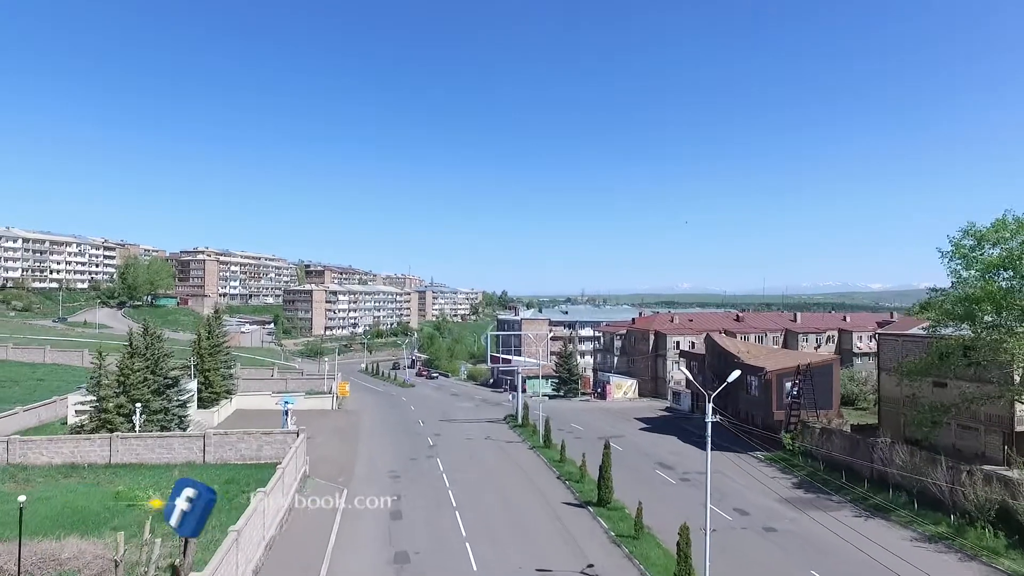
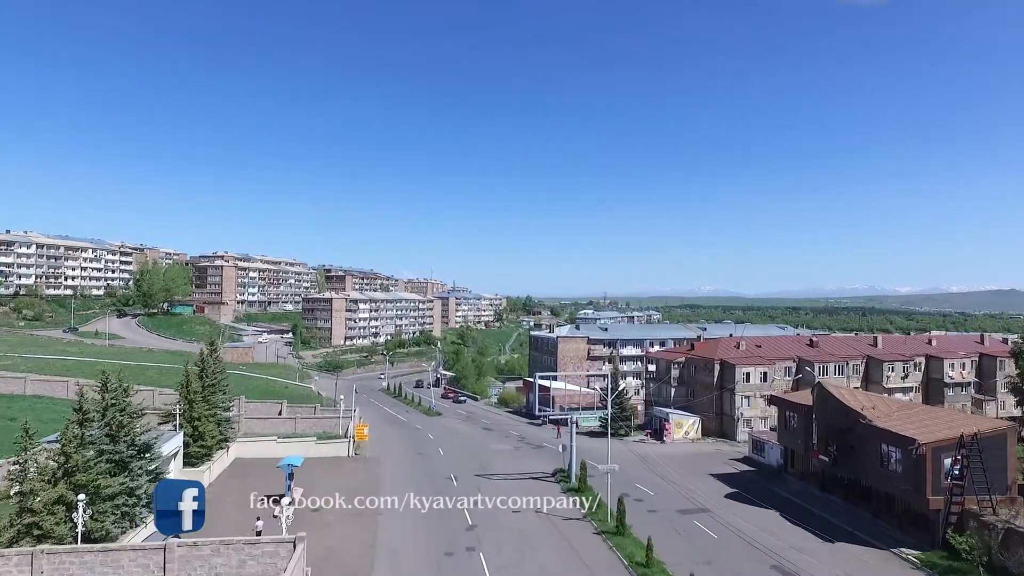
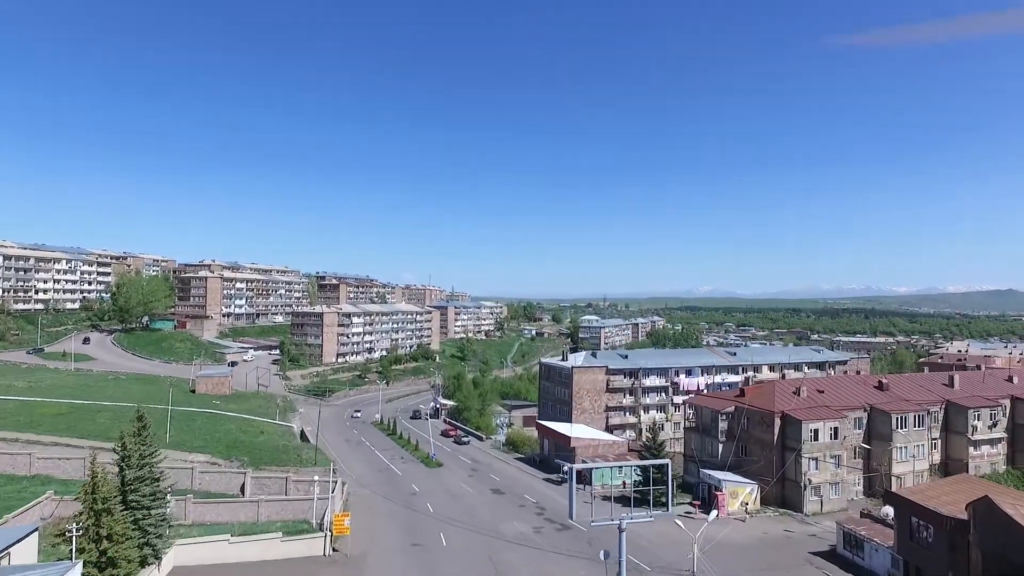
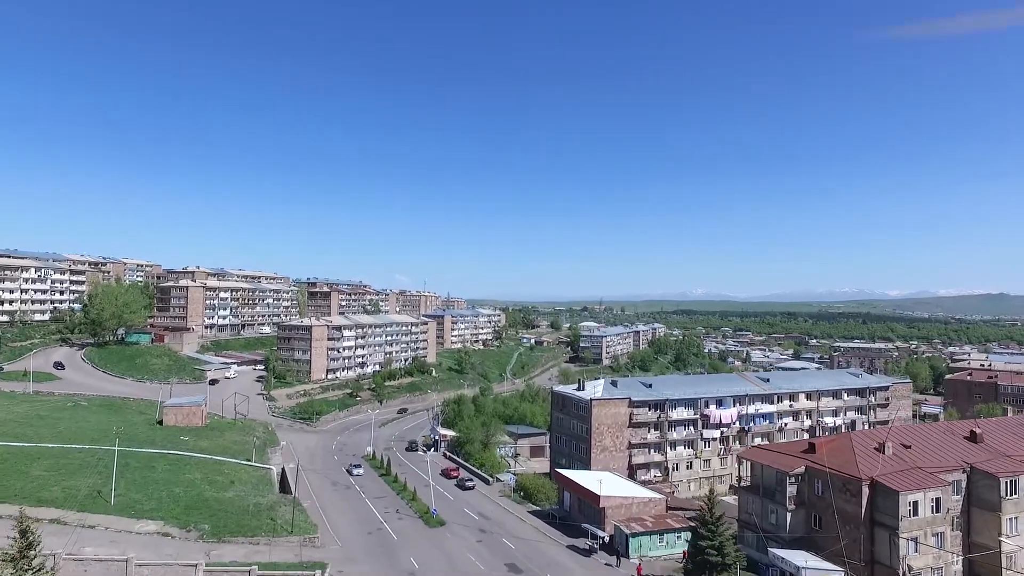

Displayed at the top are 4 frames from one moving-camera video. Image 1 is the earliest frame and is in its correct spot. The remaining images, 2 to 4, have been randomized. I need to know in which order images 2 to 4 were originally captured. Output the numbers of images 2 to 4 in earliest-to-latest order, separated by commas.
2, 3, 4
